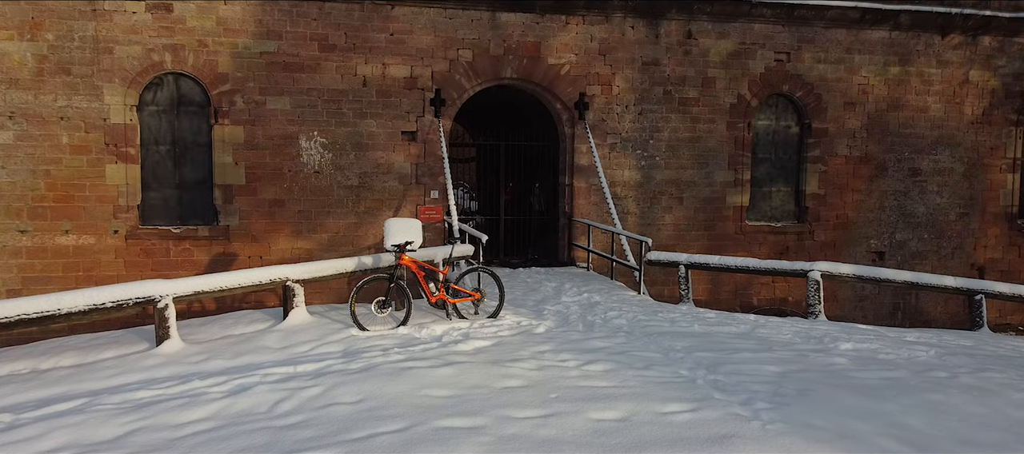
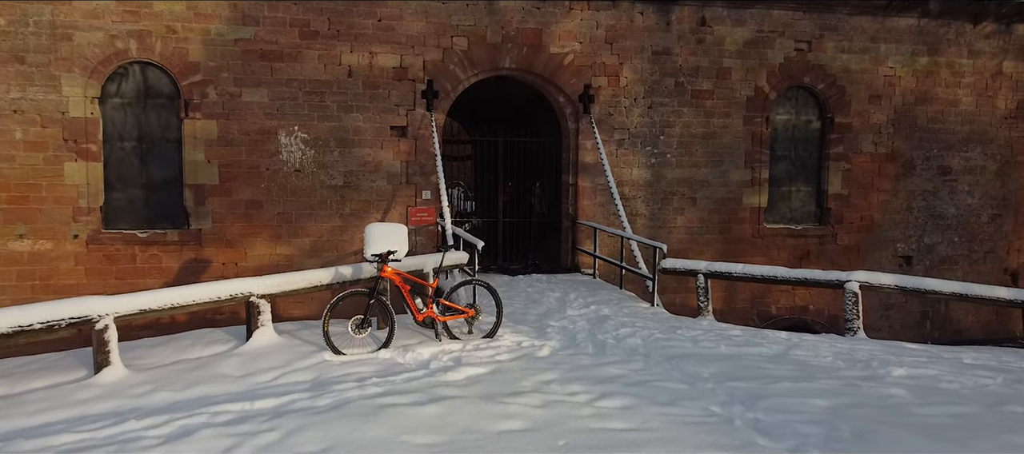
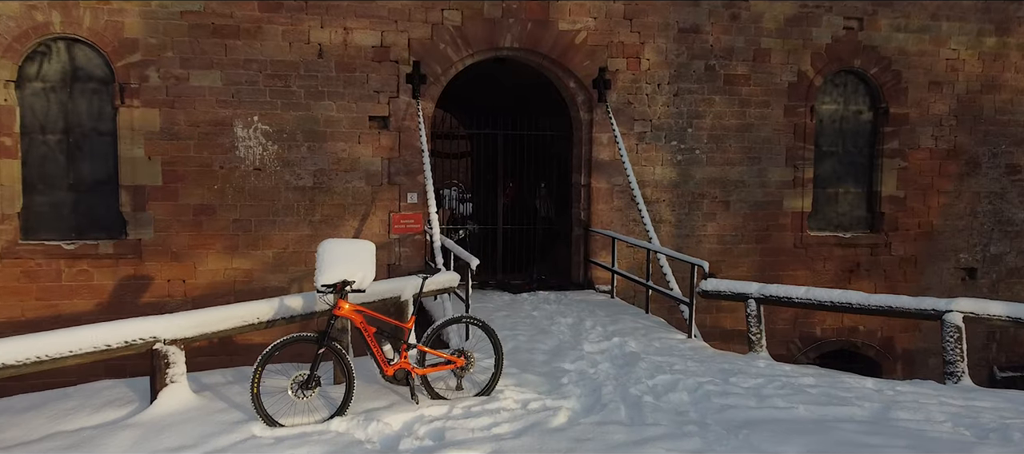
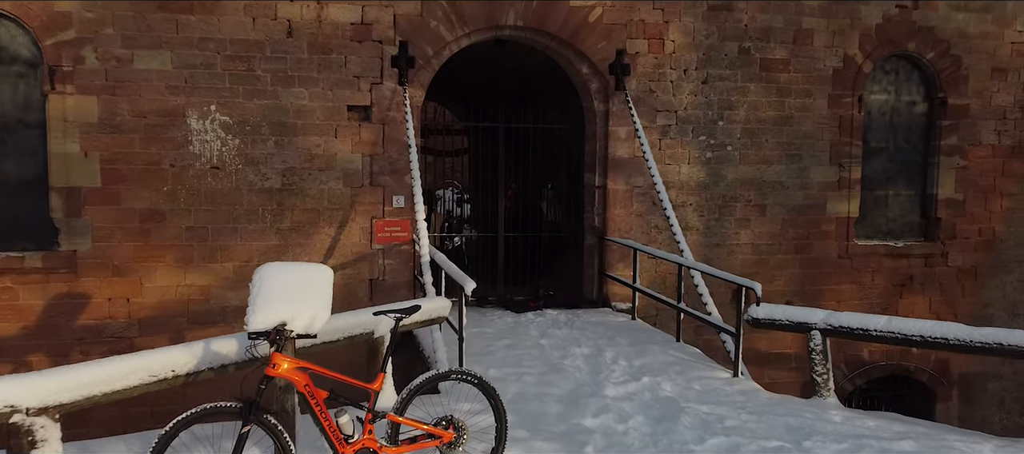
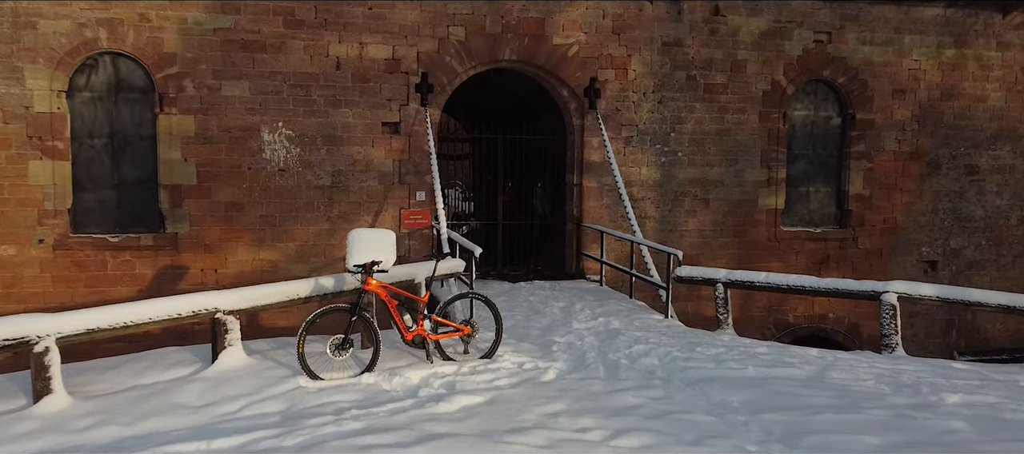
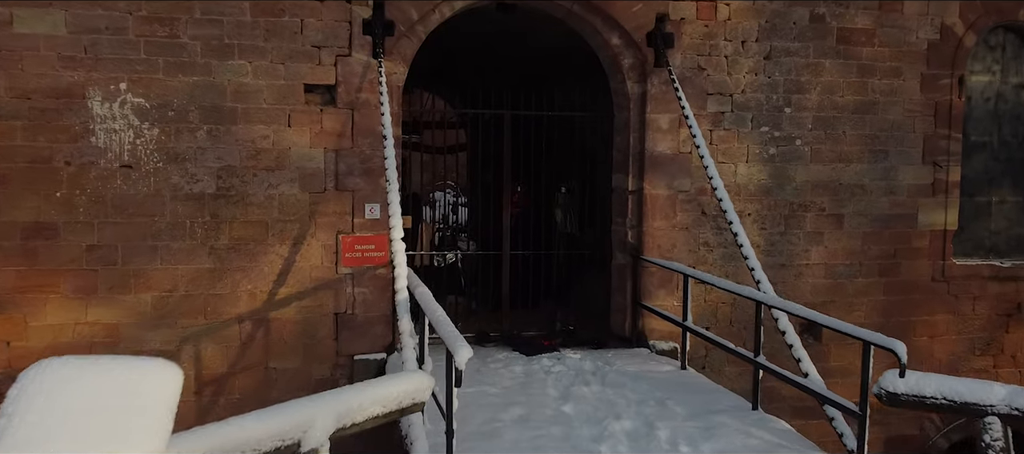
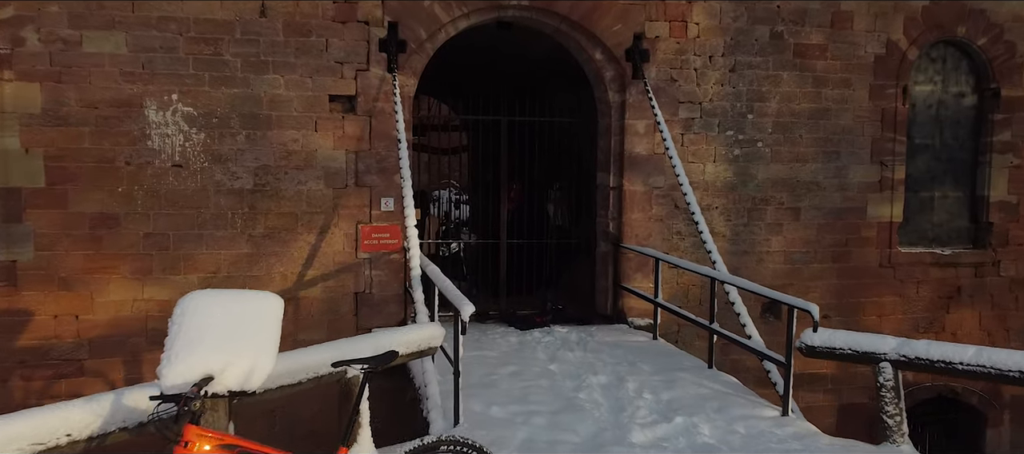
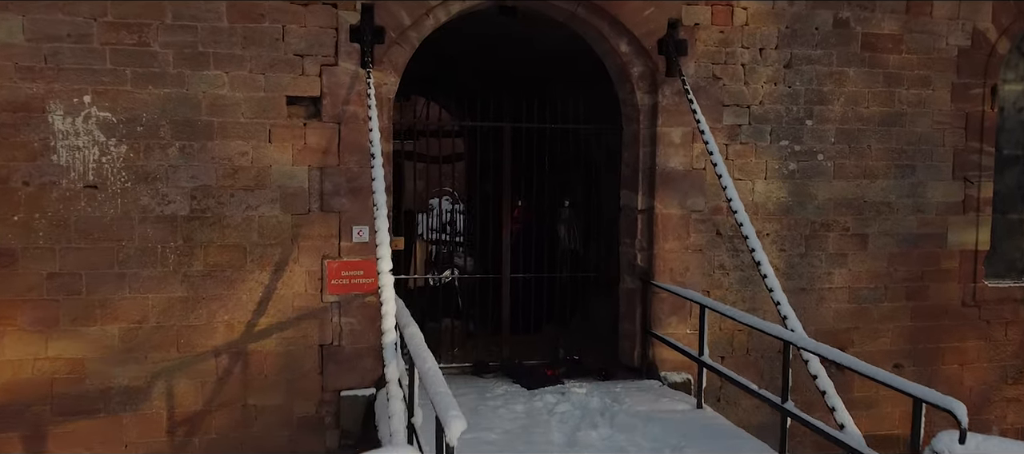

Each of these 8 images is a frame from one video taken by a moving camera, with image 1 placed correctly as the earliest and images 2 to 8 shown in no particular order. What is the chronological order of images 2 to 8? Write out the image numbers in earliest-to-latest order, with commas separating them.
2, 5, 3, 4, 7, 6, 8
